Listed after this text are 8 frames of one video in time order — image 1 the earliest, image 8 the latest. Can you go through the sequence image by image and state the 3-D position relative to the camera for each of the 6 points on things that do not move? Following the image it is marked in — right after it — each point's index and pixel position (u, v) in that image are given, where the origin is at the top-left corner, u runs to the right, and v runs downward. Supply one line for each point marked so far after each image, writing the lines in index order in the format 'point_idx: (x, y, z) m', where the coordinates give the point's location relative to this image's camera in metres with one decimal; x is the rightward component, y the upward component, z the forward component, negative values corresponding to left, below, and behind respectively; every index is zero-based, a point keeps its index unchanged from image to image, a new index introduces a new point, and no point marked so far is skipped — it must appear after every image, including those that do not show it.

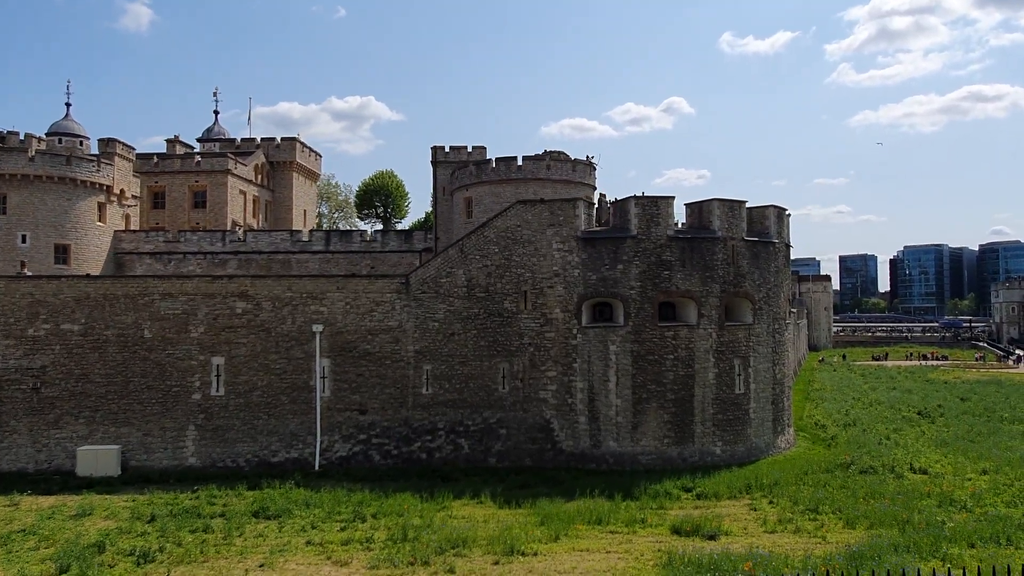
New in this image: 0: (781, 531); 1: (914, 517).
0: (+5.3, -4.8, +14.4) m
1: (+8.1, -4.6, +14.8) m
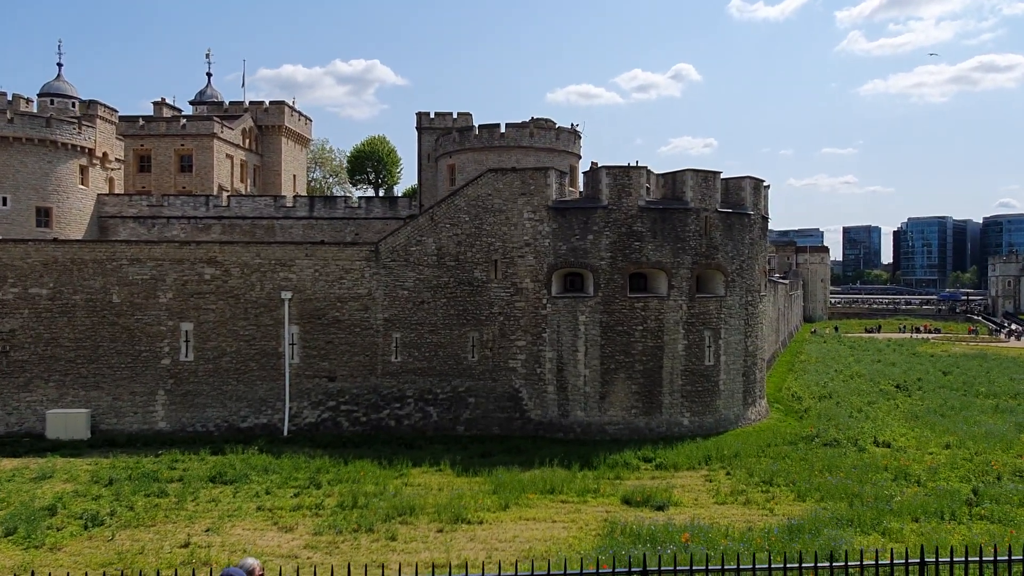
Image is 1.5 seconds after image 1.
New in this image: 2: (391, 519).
0: (+4.3, -4.3, +14.5) m
1: (+7.2, -4.1, +14.9) m
2: (-2.2, -4.1, +13.1) m
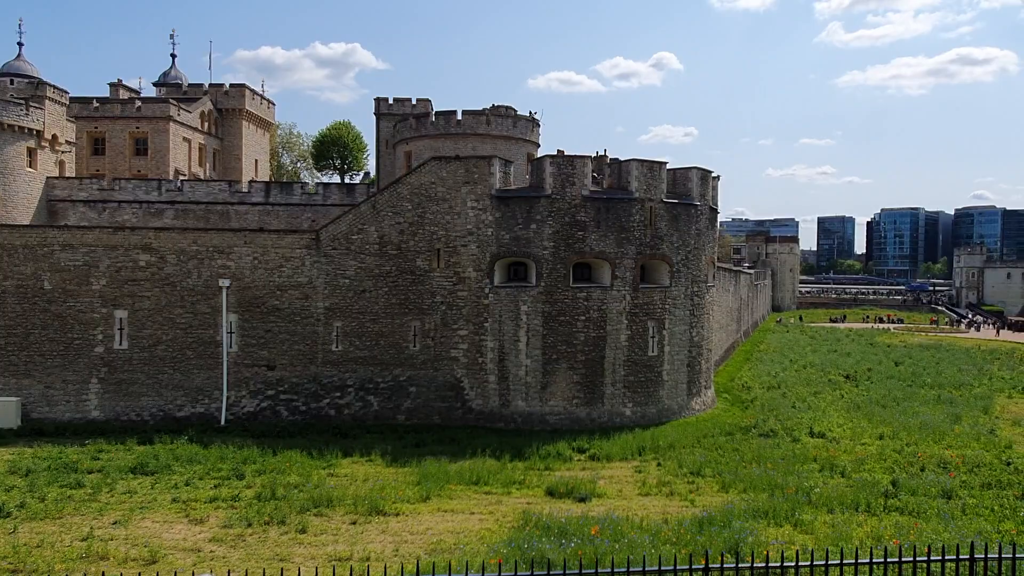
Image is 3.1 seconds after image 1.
0: (+2.8, -4.1, +14.5) m
1: (+5.6, -4.0, +15.0) m
2: (-3.7, -4.0, +12.9) m
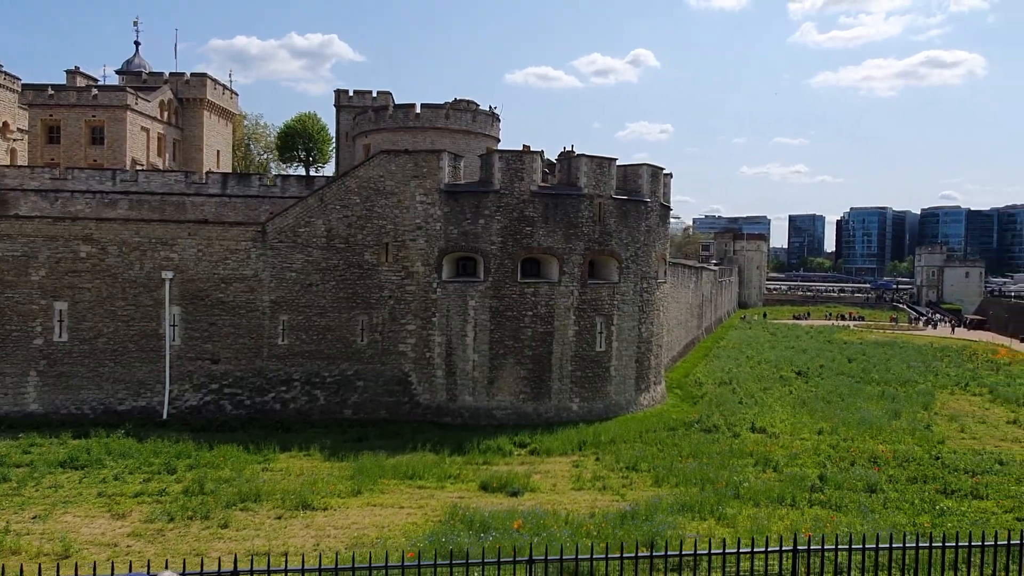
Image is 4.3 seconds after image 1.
0: (+1.5, -4.0, +14.7) m
1: (+4.3, -3.9, +15.2) m
2: (-4.9, -3.8, +12.8) m
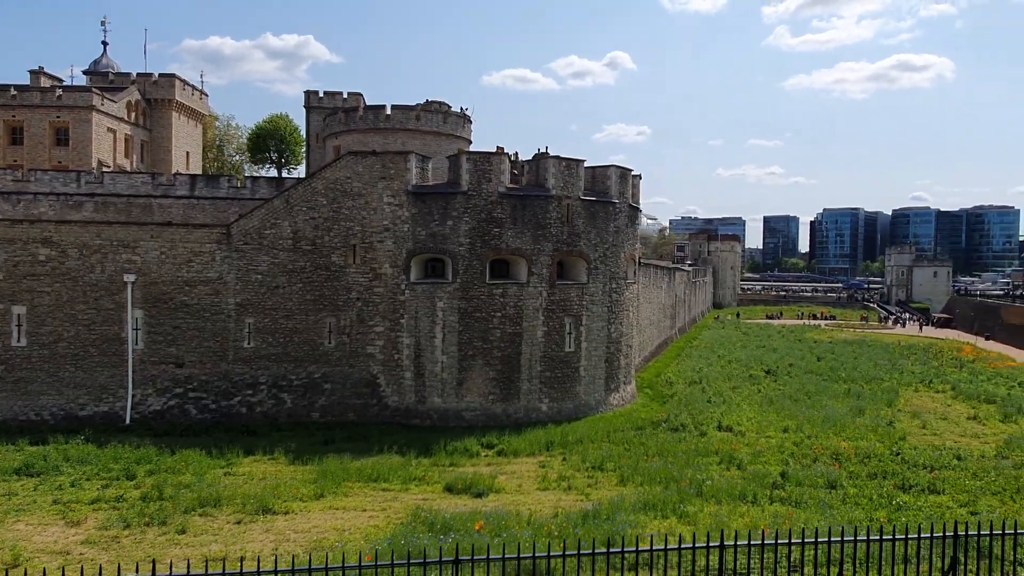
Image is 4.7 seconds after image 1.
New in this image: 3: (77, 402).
0: (+0.8, -4.0, +14.7) m
1: (+3.6, -3.9, +15.3) m
2: (-5.6, -3.9, +12.7) m
3: (-11.9, -3.1, +19.9) m
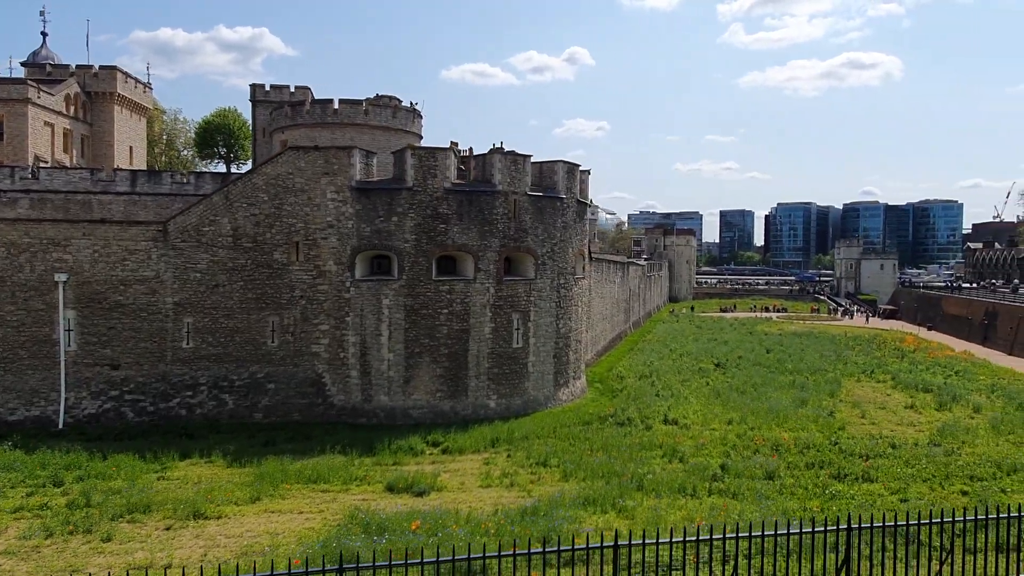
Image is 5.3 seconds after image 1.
0: (-0.4, -4.0, +14.6) m
1: (+2.4, -3.8, +15.4) m
2: (-6.6, -3.9, +12.3) m
3: (-13.3, -3.1, +19.1) m
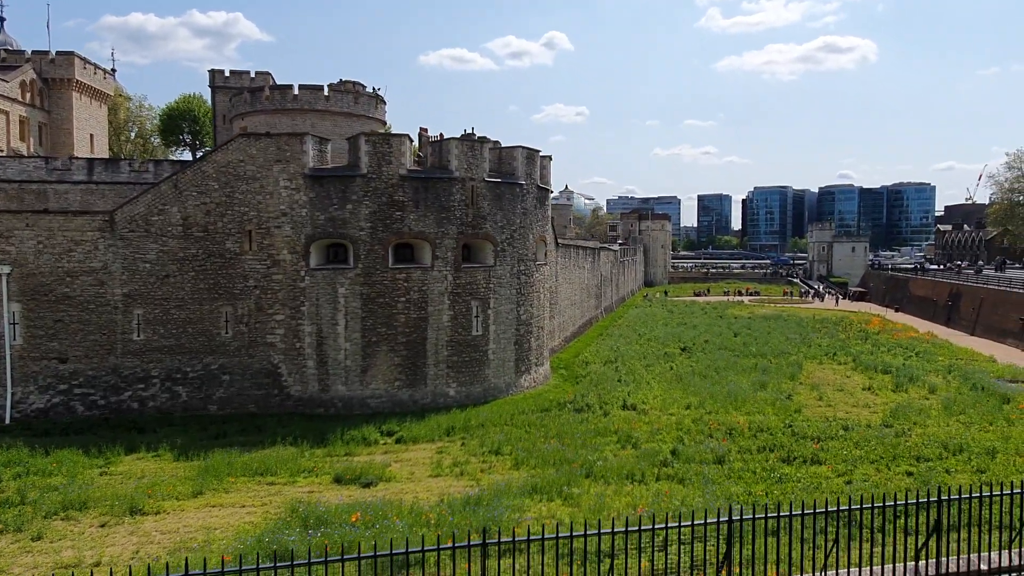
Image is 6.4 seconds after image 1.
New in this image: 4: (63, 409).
0: (-1.4, -3.7, +14.5) m
1: (+1.3, -3.5, +15.4) m
2: (-7.6, -3.7, +12.0) m
3: (-14.4, -2.9, +18.7) m
4: (-11.9, -3.2, +19.2) m
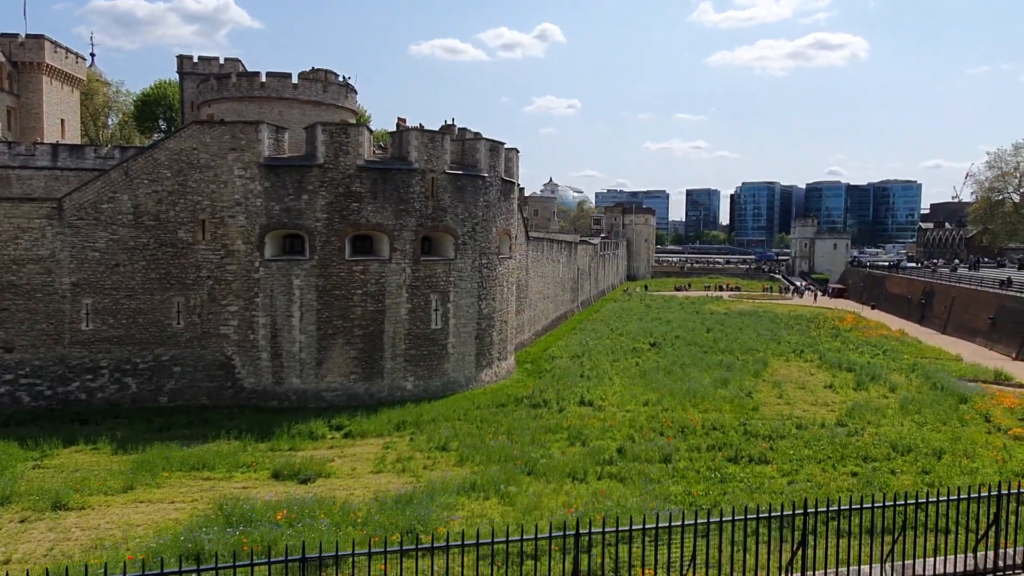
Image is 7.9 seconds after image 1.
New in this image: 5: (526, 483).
0: (-2.5, -3.6, +14.3) m
1: (+0.2, -3.4, +15.2) m
2: (-8.7, -3.6, +11.7) m
3: (-15.6, -2.6, +18.2) m
4: (-13.1, -2.9, +18.8) m
5: (+0.3, -3.6, +13.3) m
